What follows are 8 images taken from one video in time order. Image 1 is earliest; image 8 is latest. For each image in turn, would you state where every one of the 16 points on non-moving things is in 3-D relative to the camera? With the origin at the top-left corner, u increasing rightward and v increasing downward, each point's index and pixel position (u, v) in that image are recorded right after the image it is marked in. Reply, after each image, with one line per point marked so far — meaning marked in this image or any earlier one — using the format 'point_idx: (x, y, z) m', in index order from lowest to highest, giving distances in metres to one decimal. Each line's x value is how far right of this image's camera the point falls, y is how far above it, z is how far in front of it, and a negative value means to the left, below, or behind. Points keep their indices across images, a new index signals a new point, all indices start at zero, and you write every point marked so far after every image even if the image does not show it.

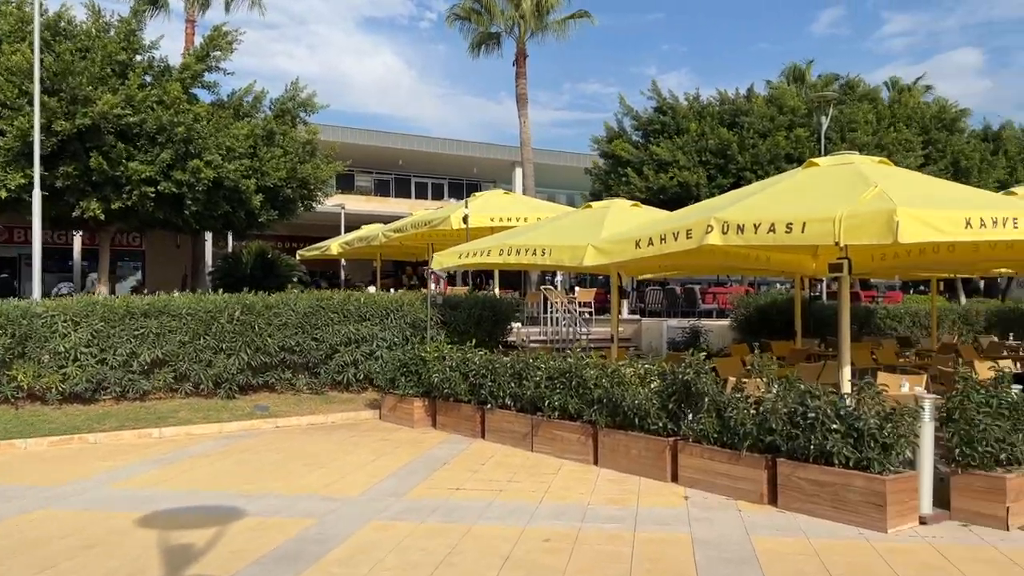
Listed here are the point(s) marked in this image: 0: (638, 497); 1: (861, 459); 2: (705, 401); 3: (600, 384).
0: (+1.1, -1.8, +7.3) m
1: (+2.6, -1.3, +6.4) m
2: (+1.7, -1.0, +7.5) m
3: (+0.9, -1.0, +8.6) m
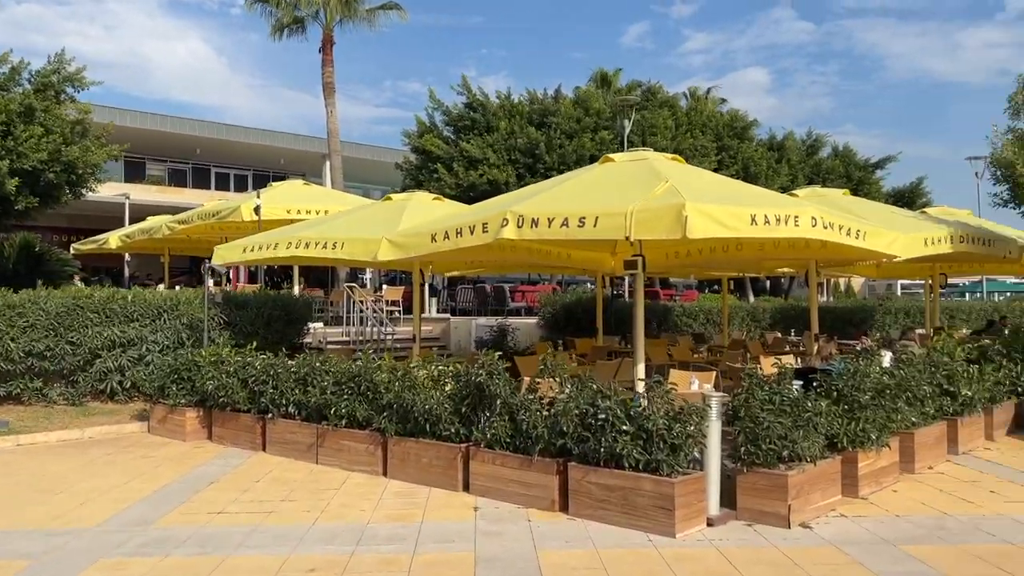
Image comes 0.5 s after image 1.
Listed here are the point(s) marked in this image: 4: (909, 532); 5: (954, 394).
0: (-0.7, -1.8, +6.7) m
1: (+1.0, -1.2, +6.1) m
2: (-0.1, -1.0, +7.1) m
3: (-1.1, -0.9, +8.0) m
4: (+2.8, -1.7, +6.1) m
5: (+4.7, -1.1, +9.0) m
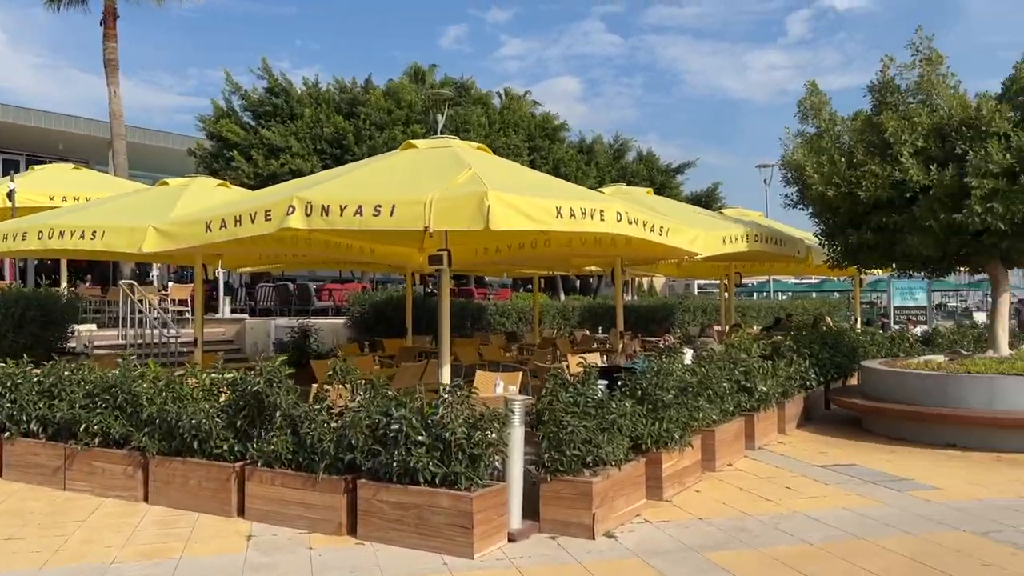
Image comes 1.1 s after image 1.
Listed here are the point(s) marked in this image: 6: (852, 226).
0: (-2.2, -1.7, +5.8) m
1: (-0.4, -1.2, +5.5) m
2: (-1.7, -0.9, +6.3) m
3: (-2.9, -0.9, +6.9) m
4: (+1.4, -1.7, +5.9) m
5: (+2.6, -1.1, +9.1) m
6: (+4.2, +0.8, +10.5) m
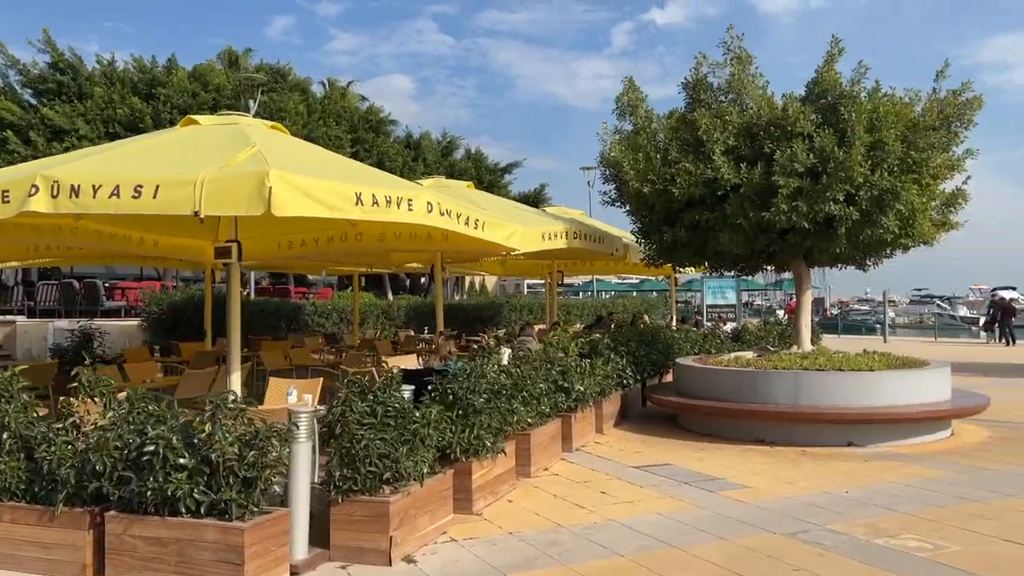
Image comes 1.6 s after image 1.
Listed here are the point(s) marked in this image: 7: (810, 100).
0: (-3.4, -1.7, +4.6) m
1: (-1.6, -1.2, +4.7) m
2: (-3.1, -0.9, +5.2) m
3: (-4.4, -0.9, +5.6) m
4: (+0.1, -1.7, +5.4) m
5: (+0.6, -1.1, +8.8) m
6: (+1.9, +0.8, +10.4) m
7: (+3.4, +2.2, +9.8) m
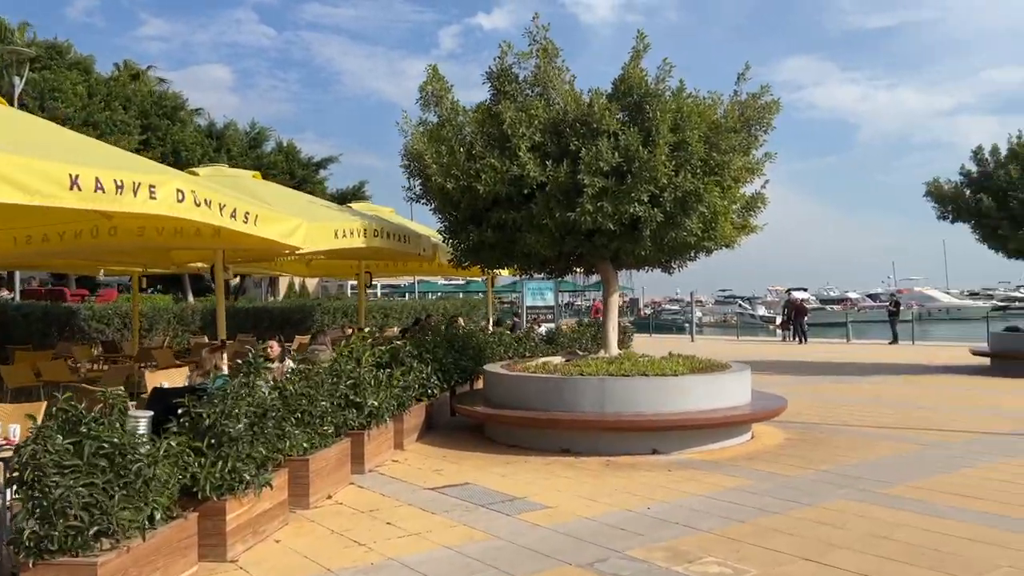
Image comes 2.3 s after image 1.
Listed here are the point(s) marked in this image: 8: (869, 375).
0: (-4.5, -1.7, +3.0) m
1: (-2.8, -1.2, +3.5) m
2: (-4.3, -0.9, +3.6) m
3: (-5.6, -0.9, +3.8) m
4: (-1.3, -1.7, +4.5) m
5: (-1.4, -1.1, +7.9) m
6: (-0.5, +0.8, +9.8) m
7: (+1.2, +2.1, +9.5) m
8: (+7.3, -1.8, +17.4) m
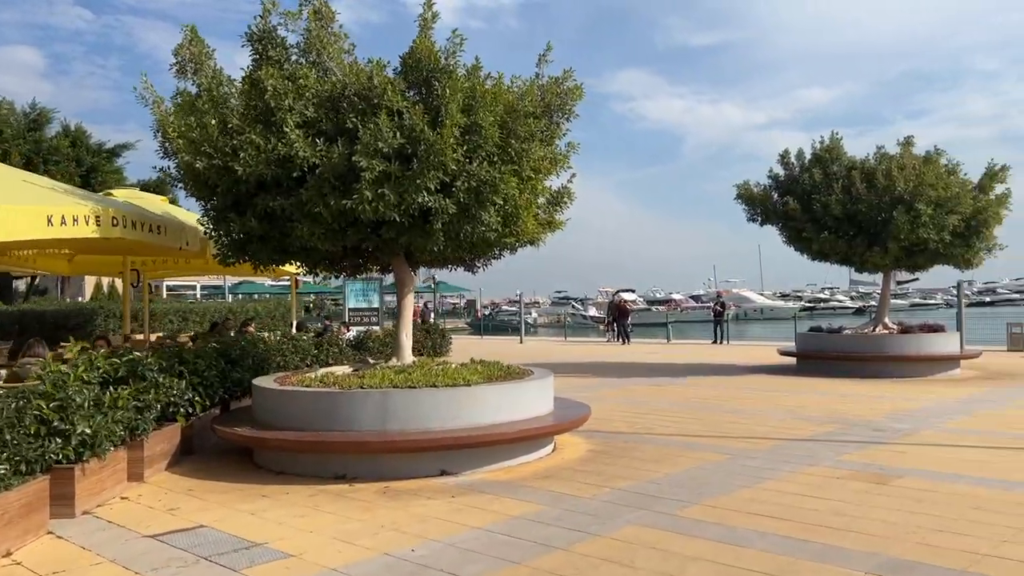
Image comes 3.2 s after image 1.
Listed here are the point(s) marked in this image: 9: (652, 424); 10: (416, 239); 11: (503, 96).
0: (-5.5, -1.7, +0.9) m
1: (-3.9, -1.2, +1.8) m
2: (-5.3, -0.9, +1.6) m
3: (-6.7, -0.9, +1.5) m
4: (-2.5, -1.7, +3.0) m
5: (-3.3, -1.1, +6.4) m
6: (-2.7, +0.8, +8.4) m
7: (-1.1, +2.1, +8.4) m
8: (+3.5, -1.8, +17.3) m
9: (+1.8, -1.7, +10.8) m
10: (-0.9, +0.5, +8.4) m
11: (-0.1, +1.9, +8.6) m
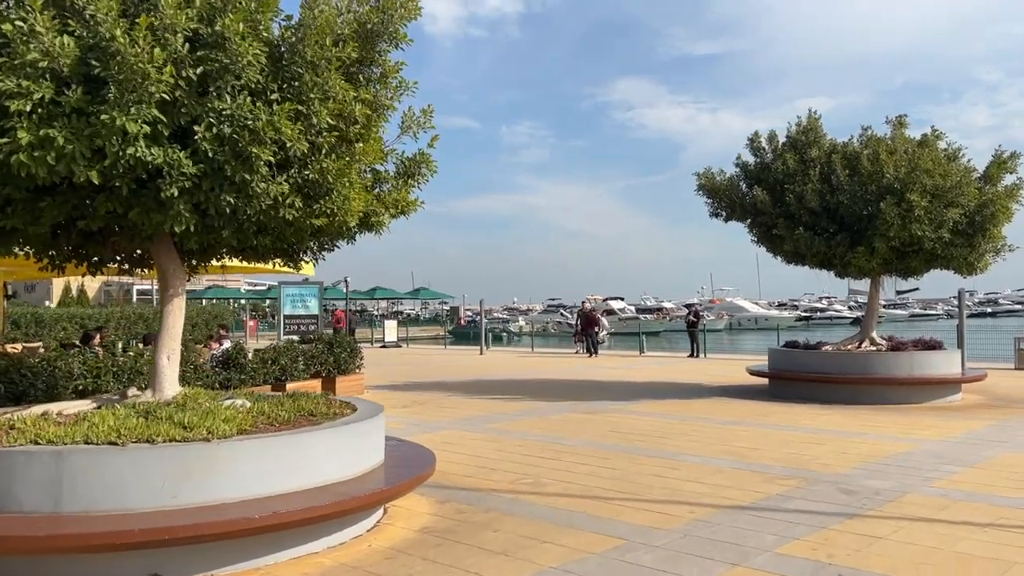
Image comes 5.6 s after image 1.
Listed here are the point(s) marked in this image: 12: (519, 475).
0: (-6.9, -1.6, -1.9) m
1: (-5.3, -1.1, -1.1) m
2: (-6.8, -0.8, -1.2) m
3: (-8.1, -0.8, -1.3) m
4: (-4.0, -1.6, +0.2) m
5: (-4.8, -1.1, +3.6) m
6: (-4.2, +0.8, +5.6) m
7: (-2.5, +2.1, +5.6) m
8: (+2.0, -1.9, +14.5) m
9: (+0.3, -1.8, +8.0) m
10: (-2.4, +0.5, +5.6) m
11: (-1.5, +1.9, +5.8) m
12: (+0.1, -1.8, +8.0) m
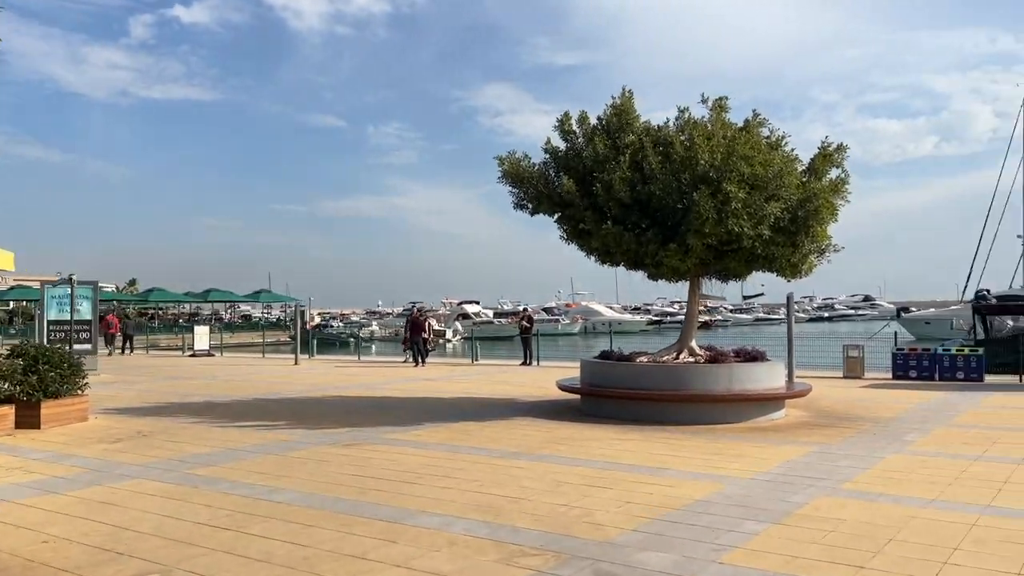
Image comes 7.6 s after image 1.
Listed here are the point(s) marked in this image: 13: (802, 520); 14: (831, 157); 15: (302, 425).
0: (-7.7, -1.5, -5.4) m
1: (-6.2, -1.1, -4.4) m
2: (-7.6, -0.8, -4.7) m
3: (-9.0, -0.7, -5.0) m
4: (-5.1, -1.6, -2.9) m
5: (-6.4, -1.0, +0.3) m
6: (-6.1, +0.8, +2.4) m
7: (-4.5, +2.1, +2.6) m
8: (-1.4, -1.9, +12.1) m
9: (-2.1, -1.8, +5.4) m
10: (-4.4, +0.5, +2.7) m
11: (-3.5, +1.9, +3.0) m
12: (-2.3, -1.8, +5.4) m
13: (+2.2, -1.8, +6.5) m
14: (+4.8, +2.0, +12.8) m
15: (-2.9, -1.9, +11.8) m
